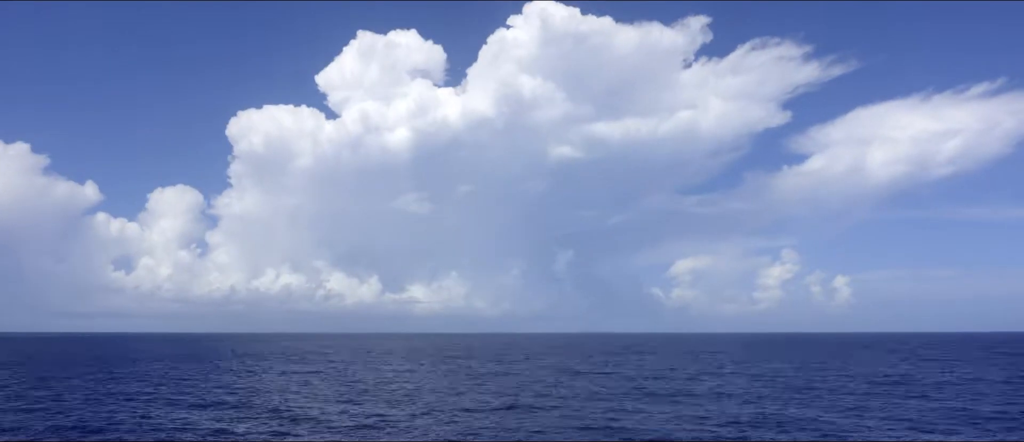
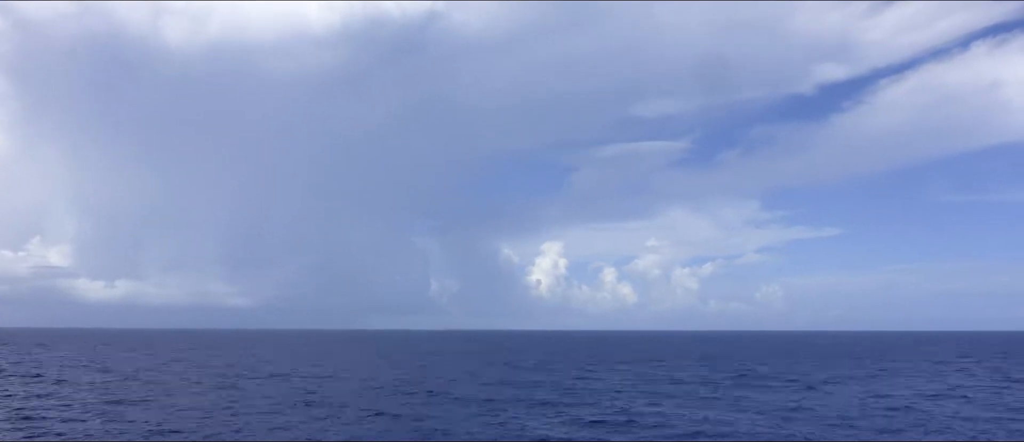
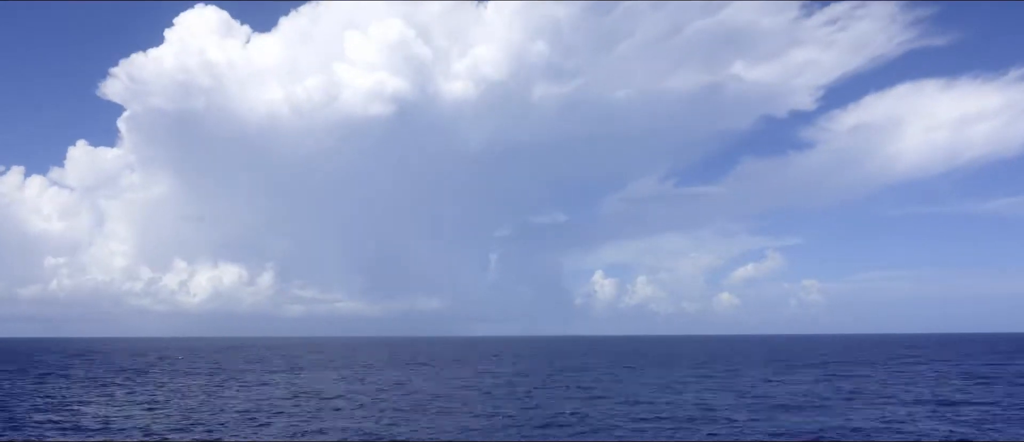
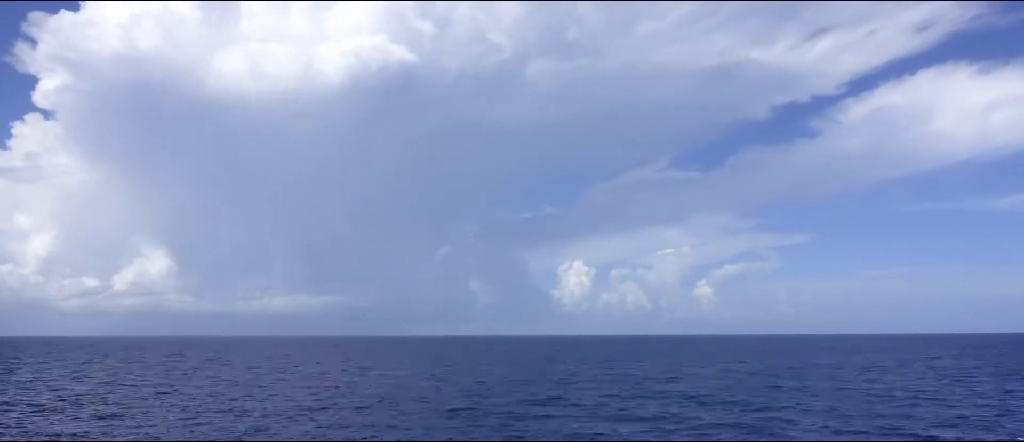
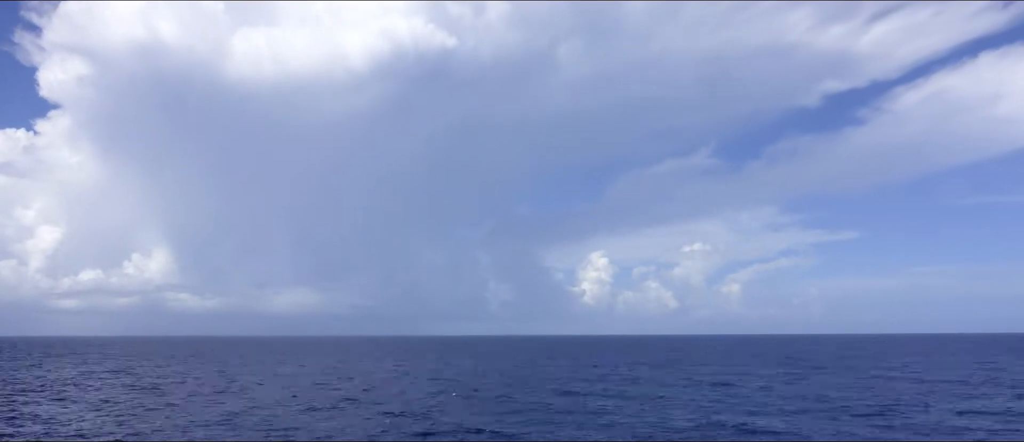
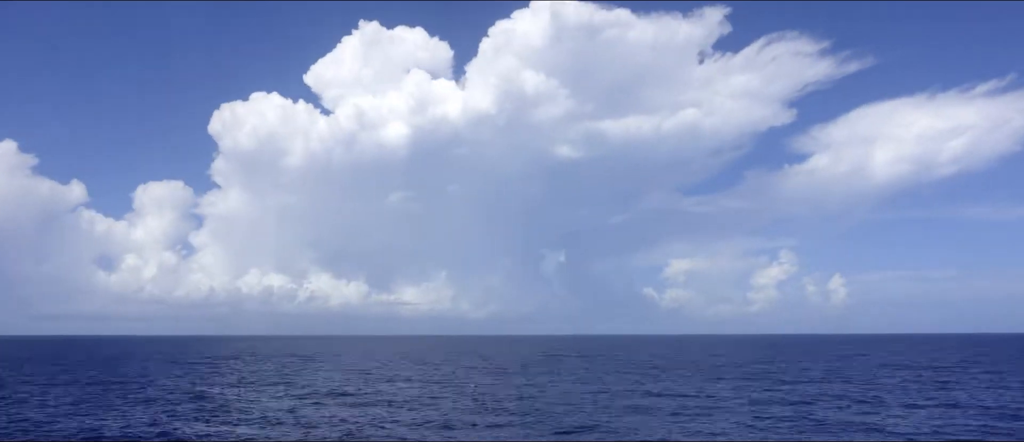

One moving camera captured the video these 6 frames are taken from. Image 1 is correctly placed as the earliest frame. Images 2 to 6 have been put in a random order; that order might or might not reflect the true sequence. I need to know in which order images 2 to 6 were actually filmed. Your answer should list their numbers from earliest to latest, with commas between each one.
6, 3, 4, 5, 2
